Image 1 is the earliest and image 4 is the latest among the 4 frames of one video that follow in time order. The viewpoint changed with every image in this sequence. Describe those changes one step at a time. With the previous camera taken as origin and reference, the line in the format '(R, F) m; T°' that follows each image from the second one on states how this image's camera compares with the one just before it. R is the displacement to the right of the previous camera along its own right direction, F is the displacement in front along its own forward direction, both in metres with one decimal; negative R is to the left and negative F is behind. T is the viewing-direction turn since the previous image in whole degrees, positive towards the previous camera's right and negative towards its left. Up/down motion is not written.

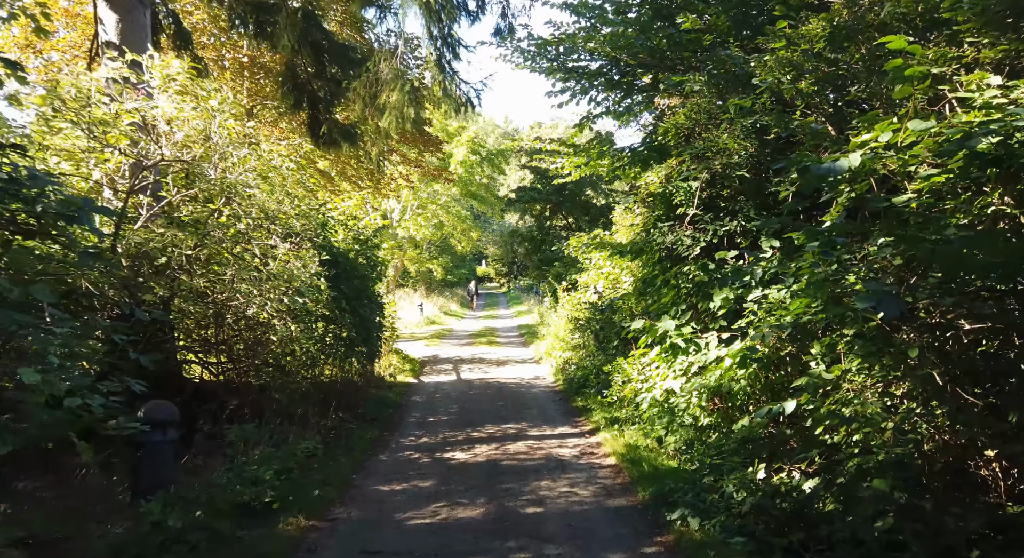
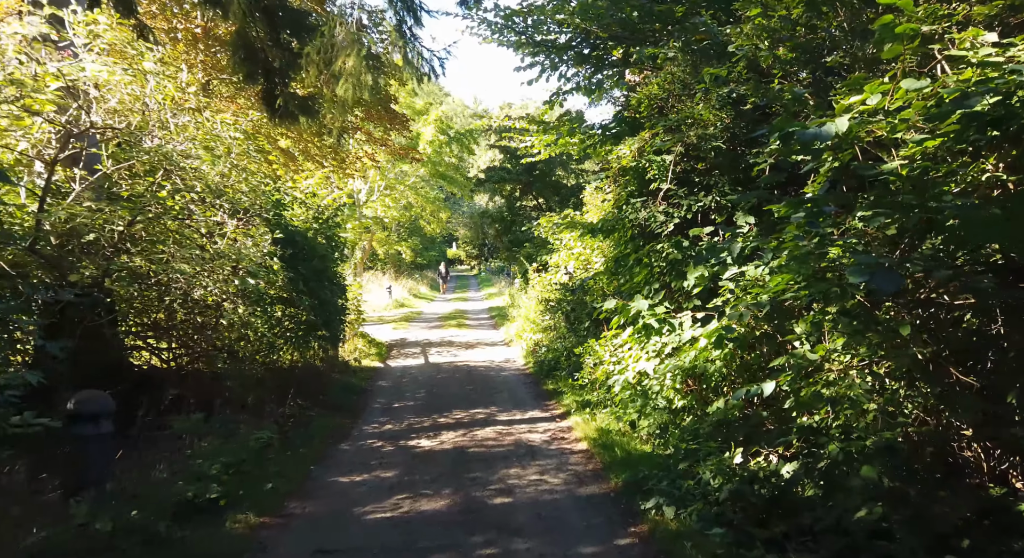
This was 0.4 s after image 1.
(0.0, +0.5) m; +2°
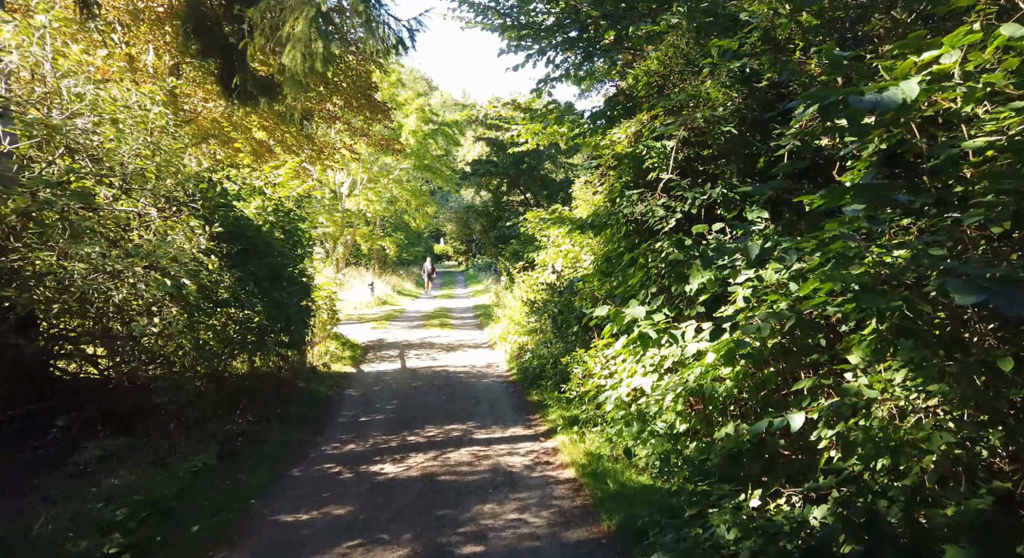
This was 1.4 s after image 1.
(+0.1, +1.3) m; +1°
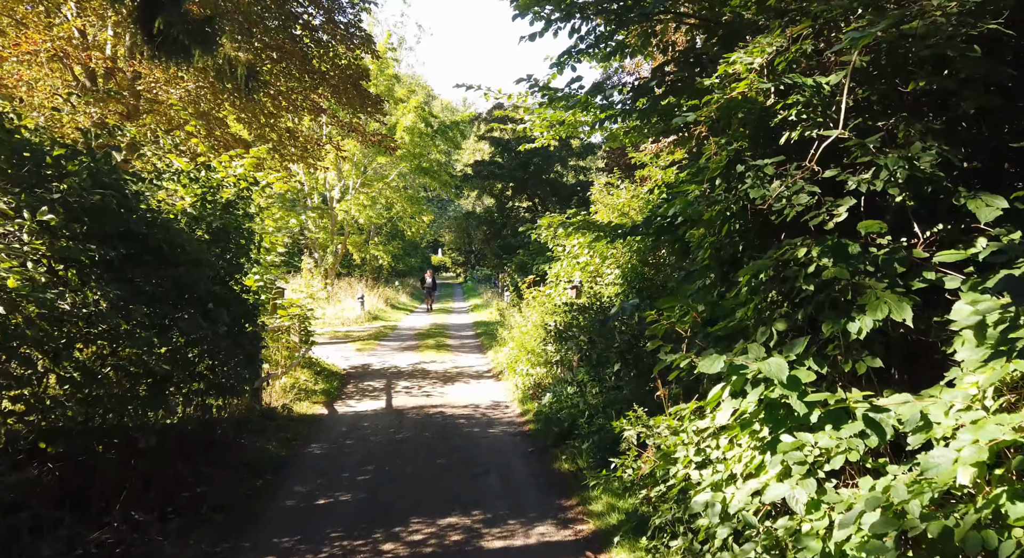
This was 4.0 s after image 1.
(-0.2, +3.8) m; 0°
